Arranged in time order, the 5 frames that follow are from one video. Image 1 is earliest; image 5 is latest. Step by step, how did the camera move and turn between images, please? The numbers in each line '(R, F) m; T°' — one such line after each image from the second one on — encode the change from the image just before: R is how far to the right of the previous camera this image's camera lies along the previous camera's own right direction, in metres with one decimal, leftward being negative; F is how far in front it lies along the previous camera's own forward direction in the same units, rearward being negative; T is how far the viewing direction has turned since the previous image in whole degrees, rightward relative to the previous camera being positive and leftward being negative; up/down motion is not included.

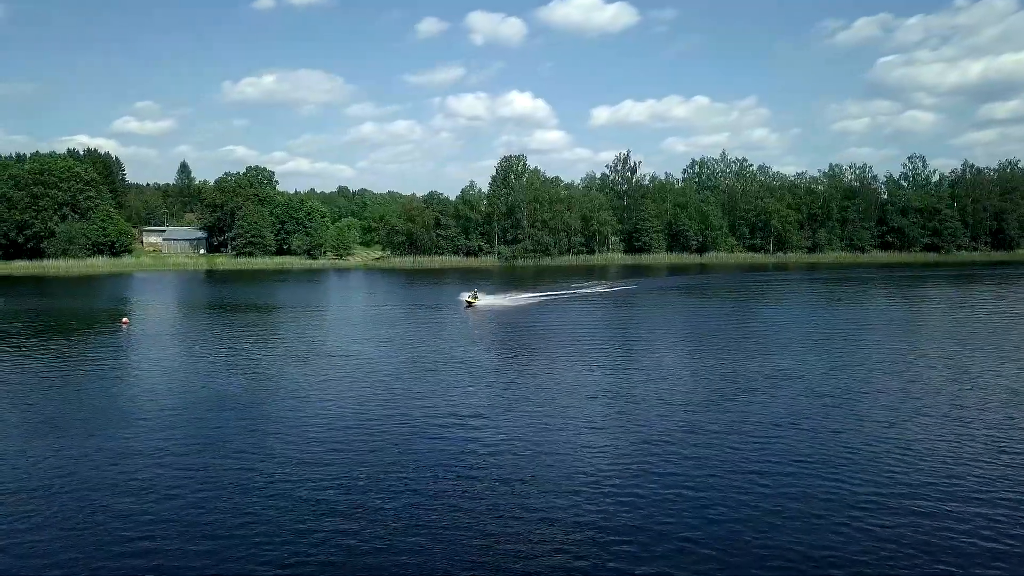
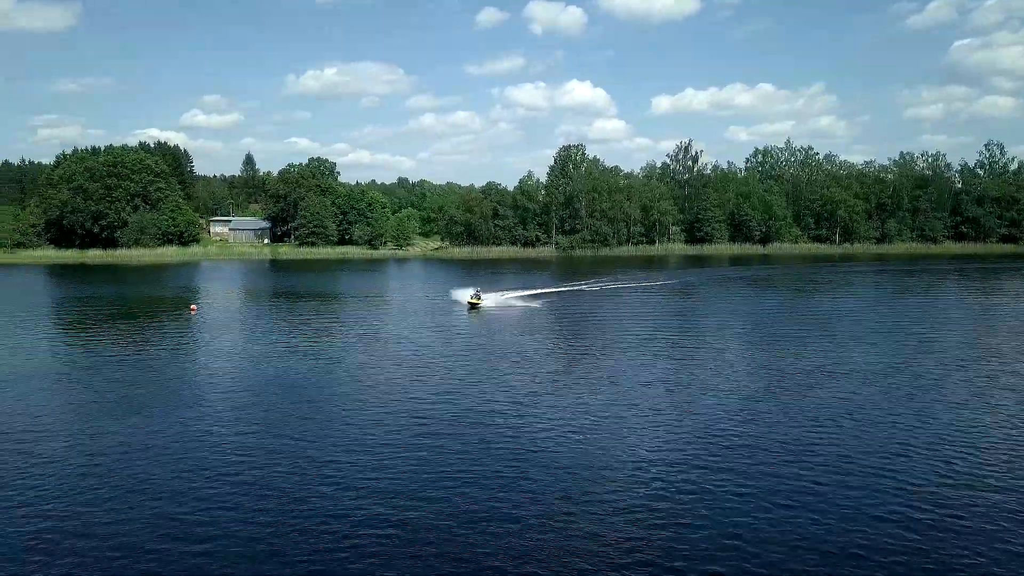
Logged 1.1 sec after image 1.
(+0.1, +0.3) m; -4°
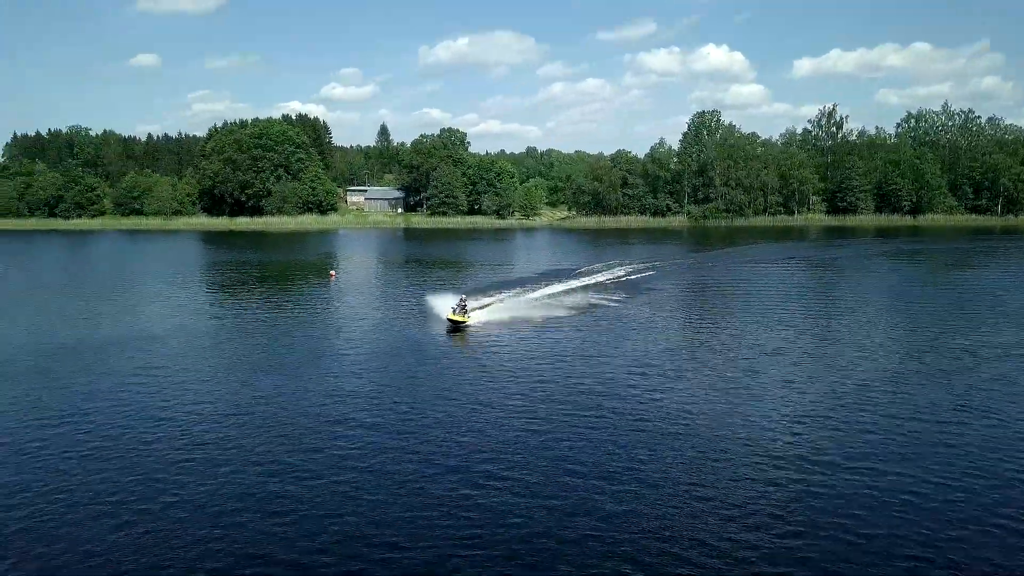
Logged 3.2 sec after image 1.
(+0.4, +0.8) m; -9°
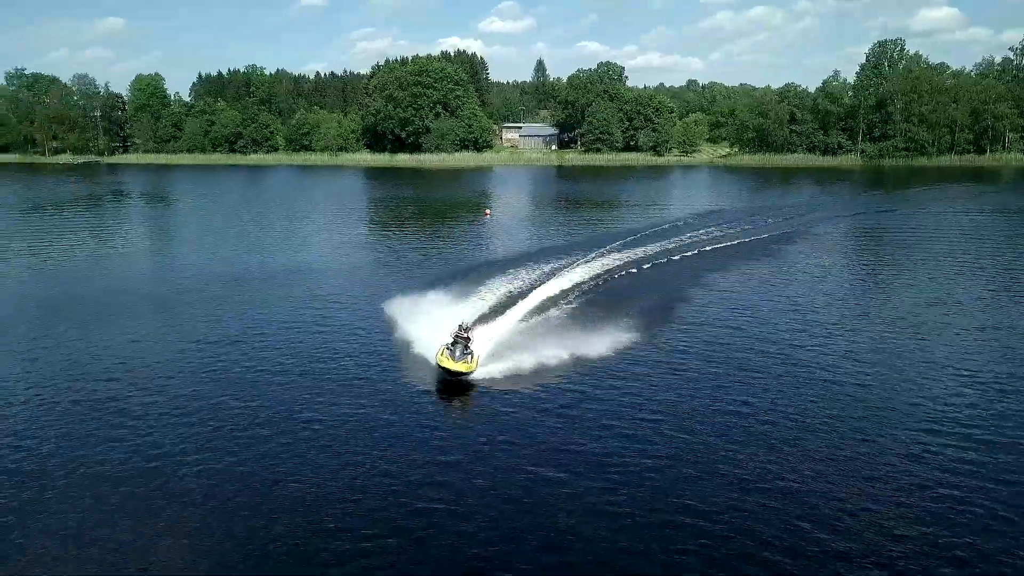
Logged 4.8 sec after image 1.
(+1.0, +0.8) m; -11°
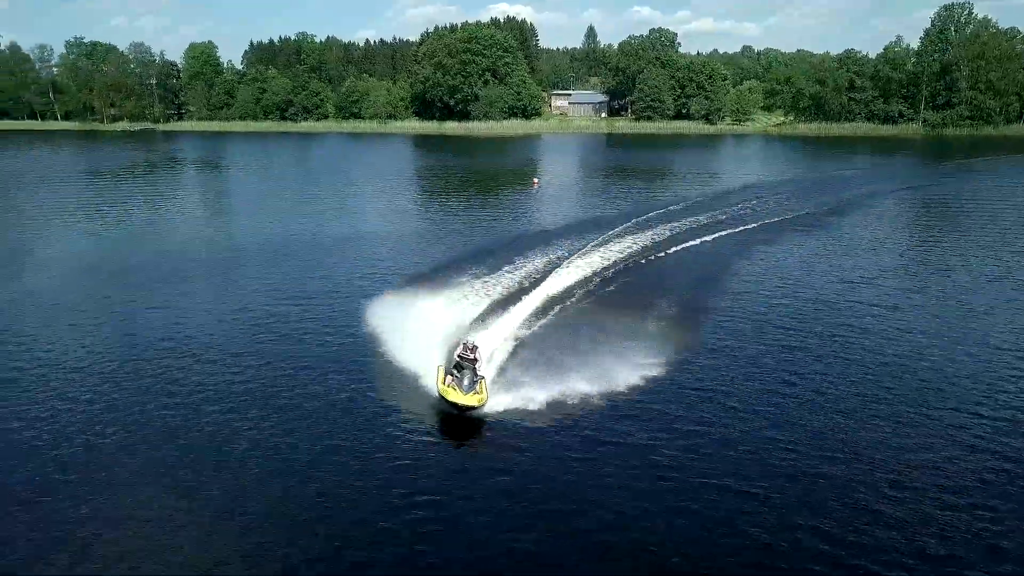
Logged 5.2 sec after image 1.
(+0.1, +0.3) m; -3°
